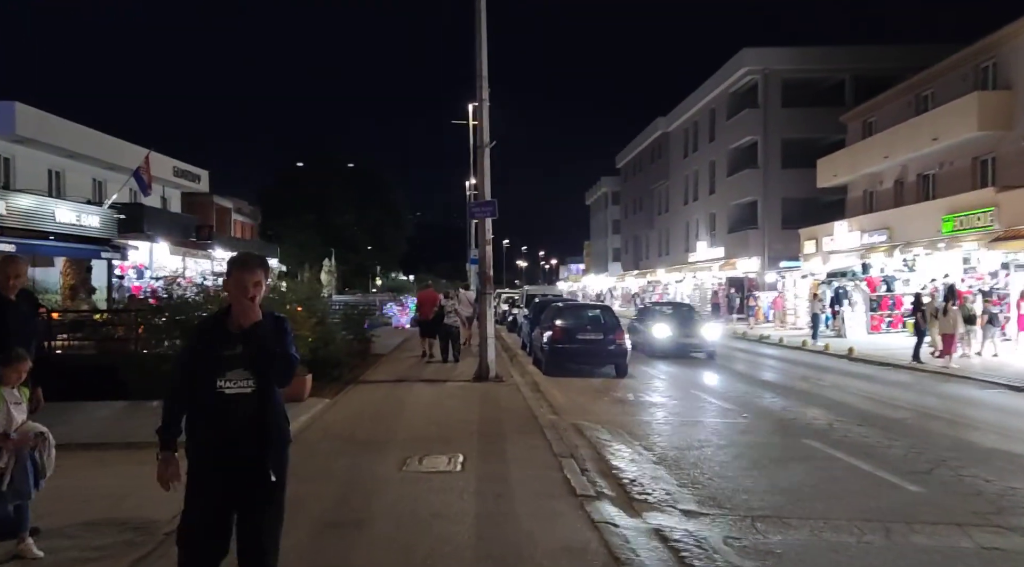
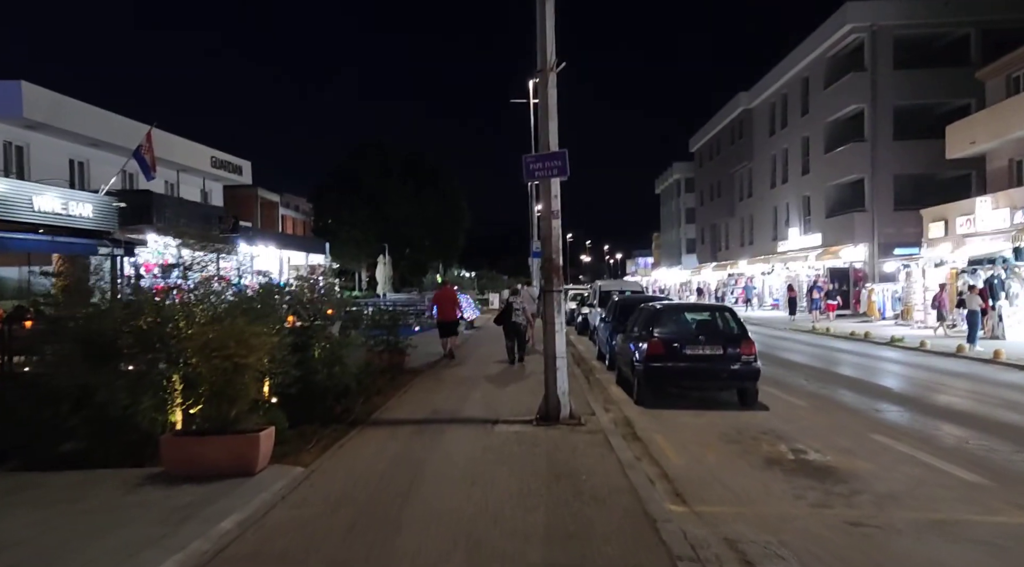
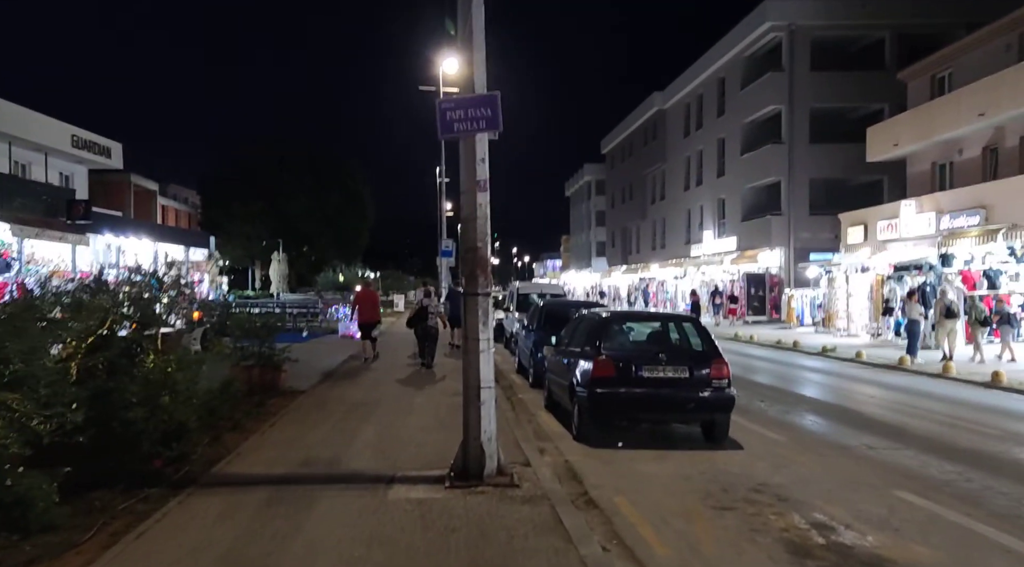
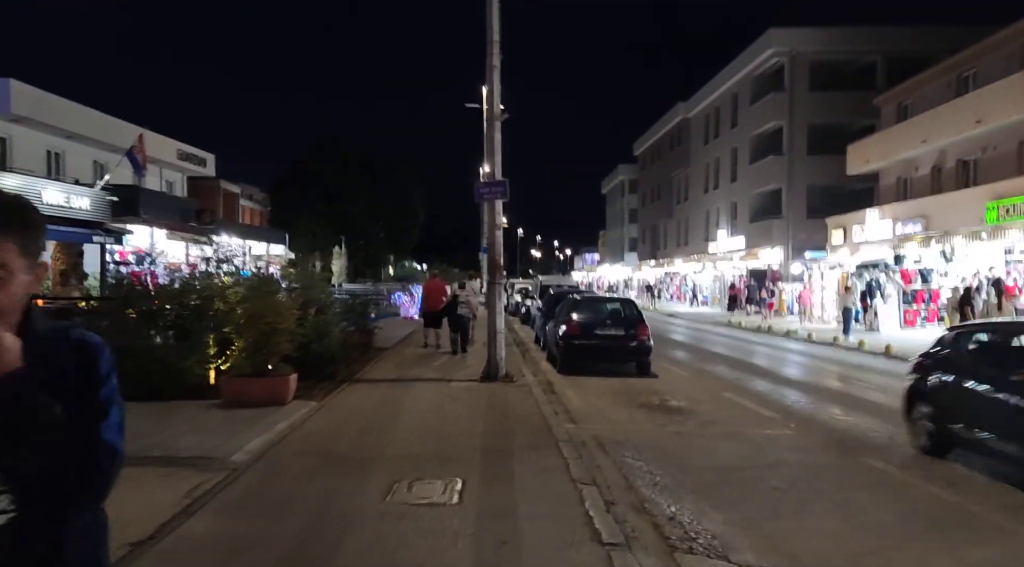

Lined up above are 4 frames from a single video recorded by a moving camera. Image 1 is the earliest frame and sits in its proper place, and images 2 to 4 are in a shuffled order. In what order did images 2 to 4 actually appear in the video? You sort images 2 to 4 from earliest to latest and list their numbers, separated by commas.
4, 2, 3
